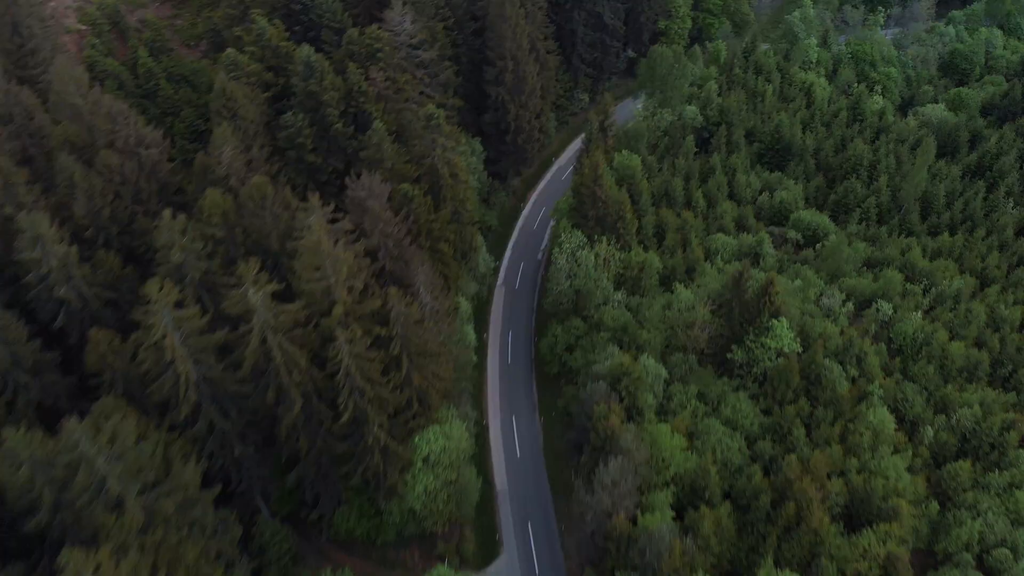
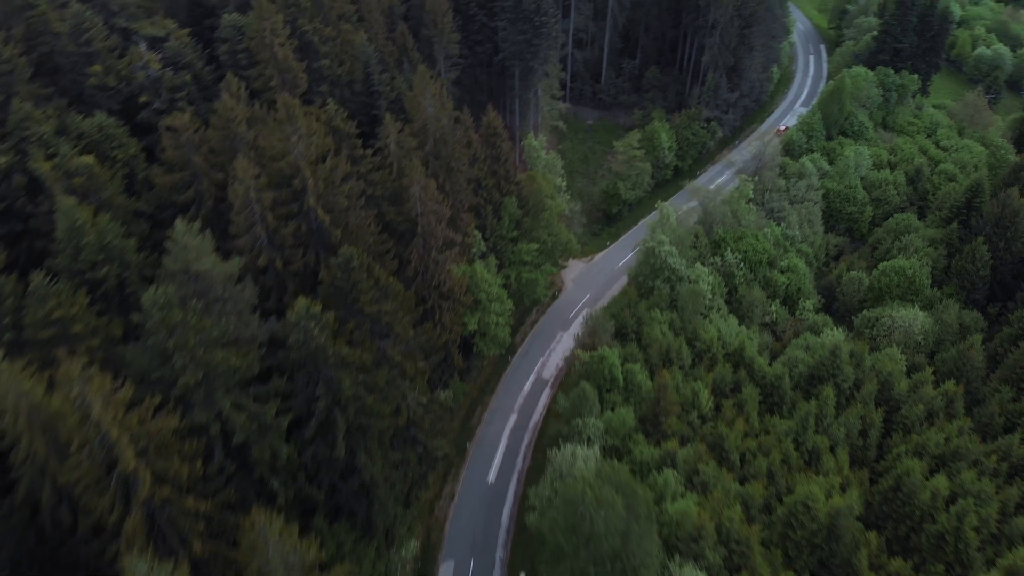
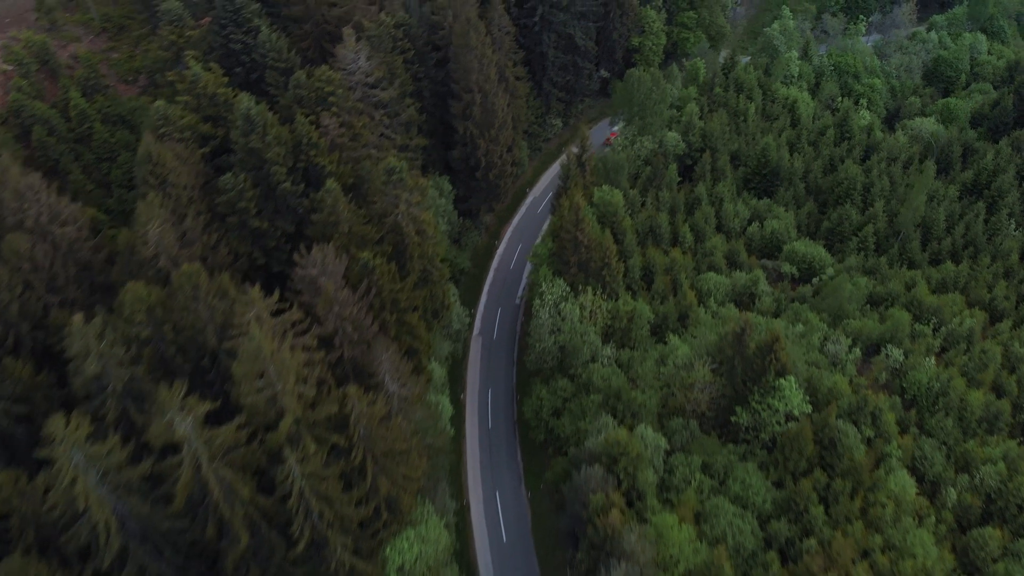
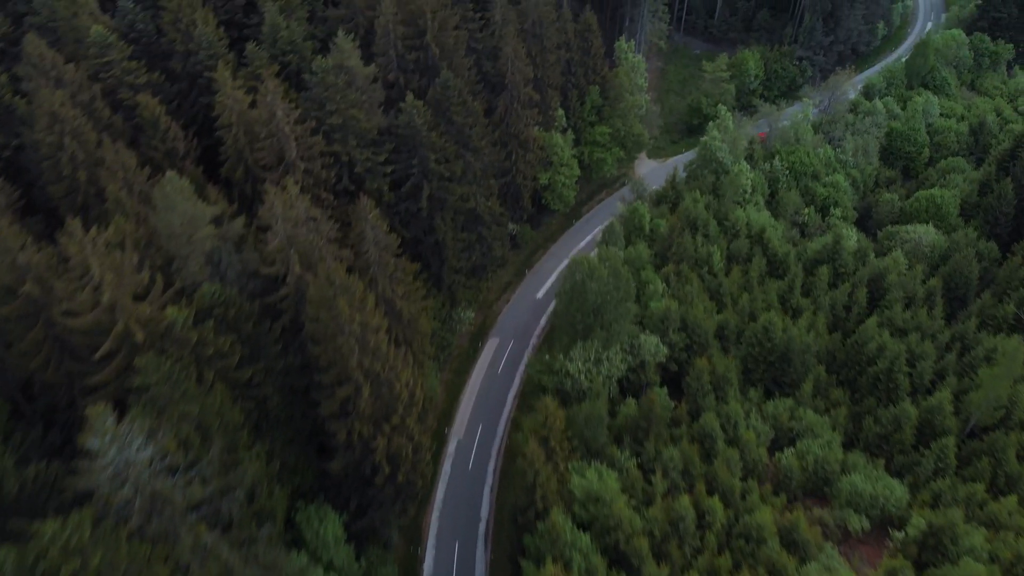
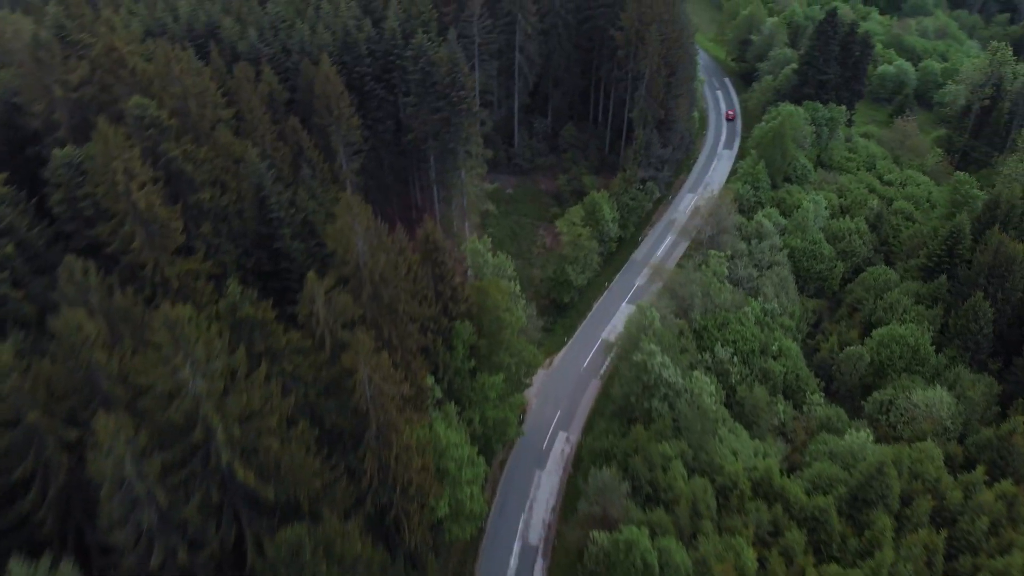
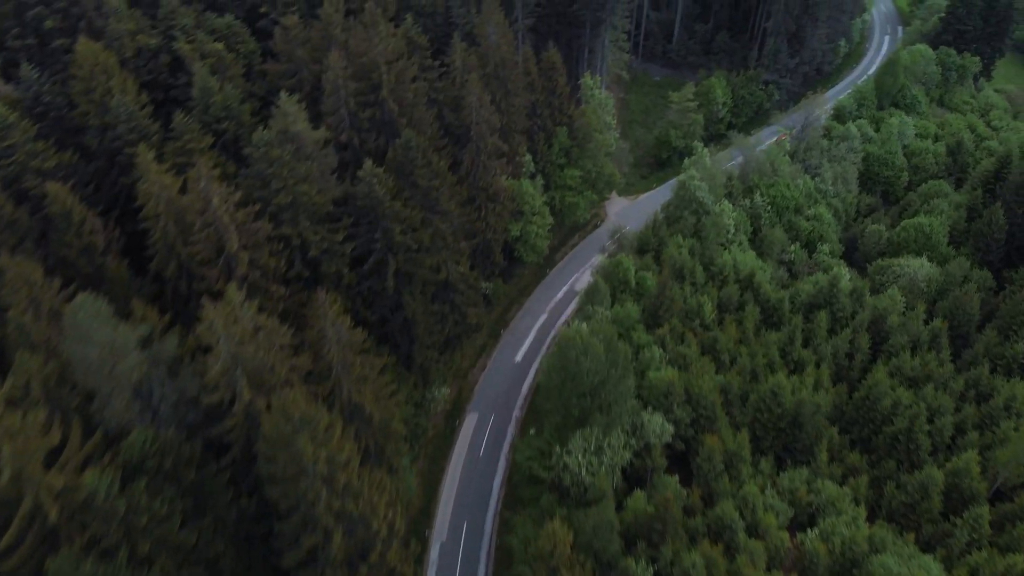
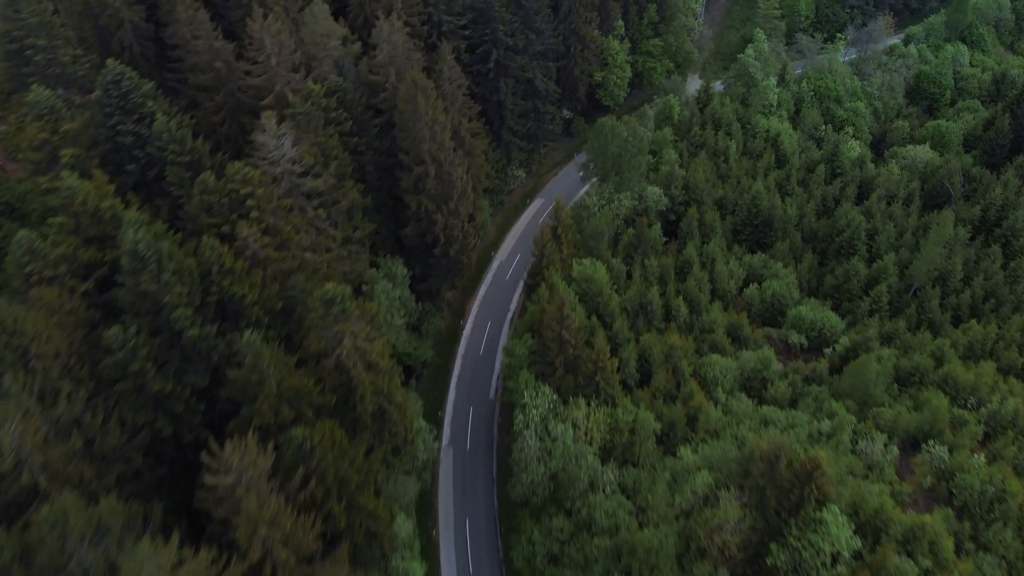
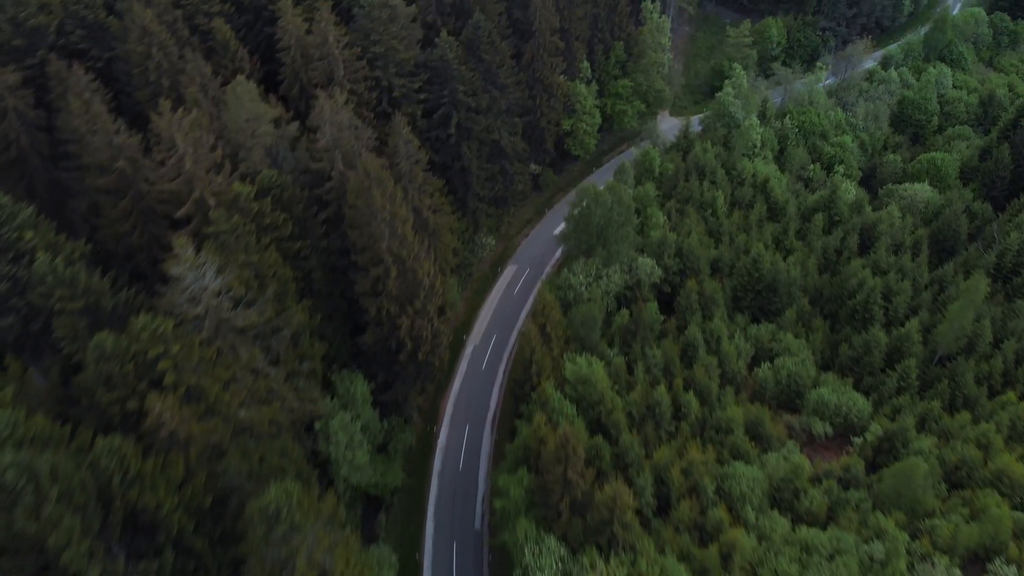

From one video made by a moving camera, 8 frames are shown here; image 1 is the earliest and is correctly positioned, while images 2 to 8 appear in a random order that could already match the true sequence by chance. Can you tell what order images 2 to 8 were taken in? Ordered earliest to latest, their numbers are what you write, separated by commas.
3, 7, 8, 4, 6, 2, 5
